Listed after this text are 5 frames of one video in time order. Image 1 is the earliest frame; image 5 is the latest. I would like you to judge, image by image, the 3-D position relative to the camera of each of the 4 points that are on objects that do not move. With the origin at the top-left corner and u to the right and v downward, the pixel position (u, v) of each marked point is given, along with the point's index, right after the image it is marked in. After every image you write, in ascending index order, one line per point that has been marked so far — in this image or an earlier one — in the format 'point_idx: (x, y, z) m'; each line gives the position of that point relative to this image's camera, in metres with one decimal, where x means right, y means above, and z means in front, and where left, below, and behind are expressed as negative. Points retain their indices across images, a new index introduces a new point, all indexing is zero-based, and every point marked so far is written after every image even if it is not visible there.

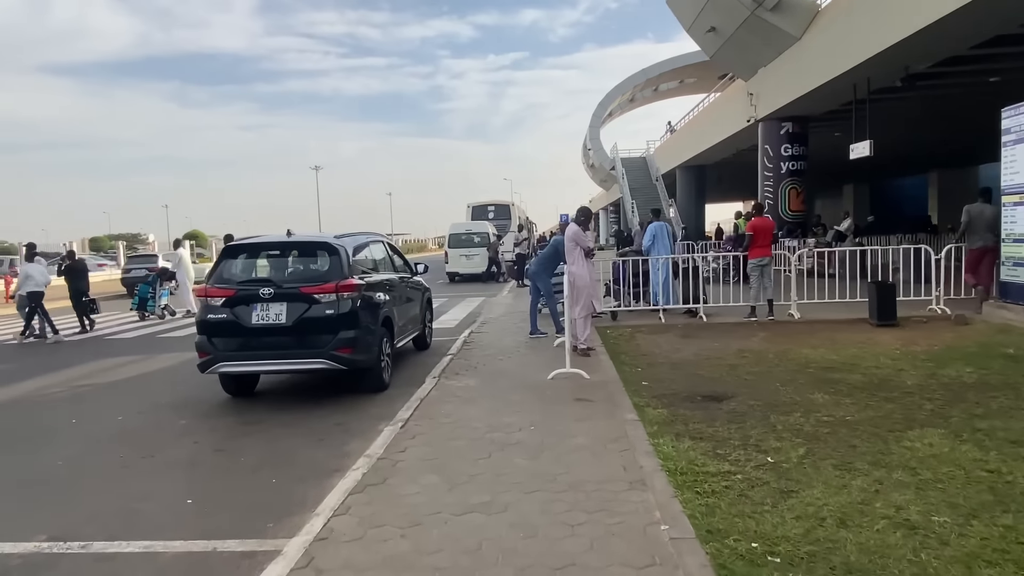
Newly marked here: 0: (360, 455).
0: (-1.3, -1.4, +5.4) m
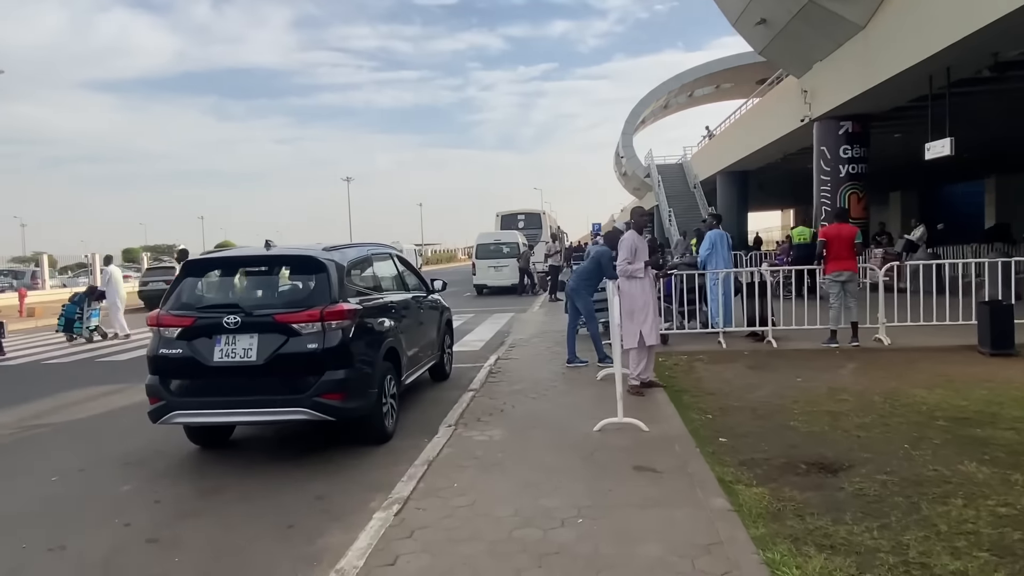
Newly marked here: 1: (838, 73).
0: (-1.0, -1.6, +3.8) m
1: (+9.5, +6.3, +18.8) m
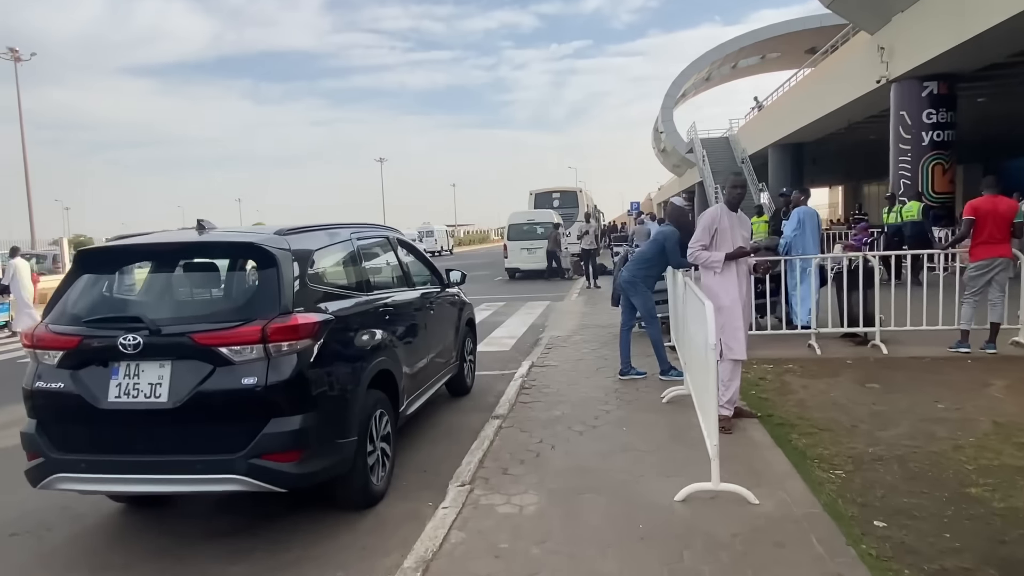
0: (-0.9, -1.7, +2.0) m
1: (+10.4, +6.7, +16.3) m
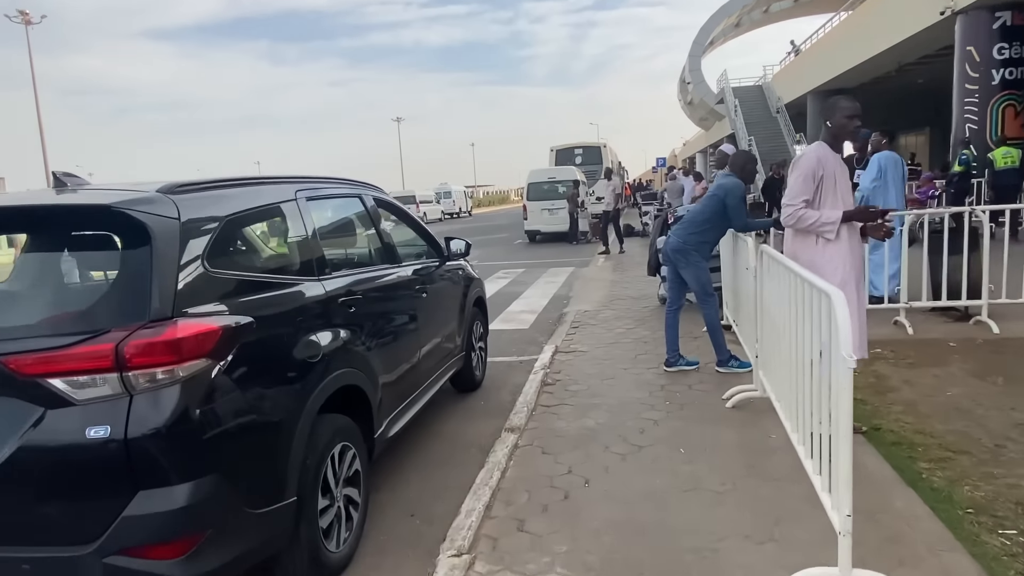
0: (-0.9, -1.7, +0.7) m
1: (+10.7, +7.6, +14.1) m
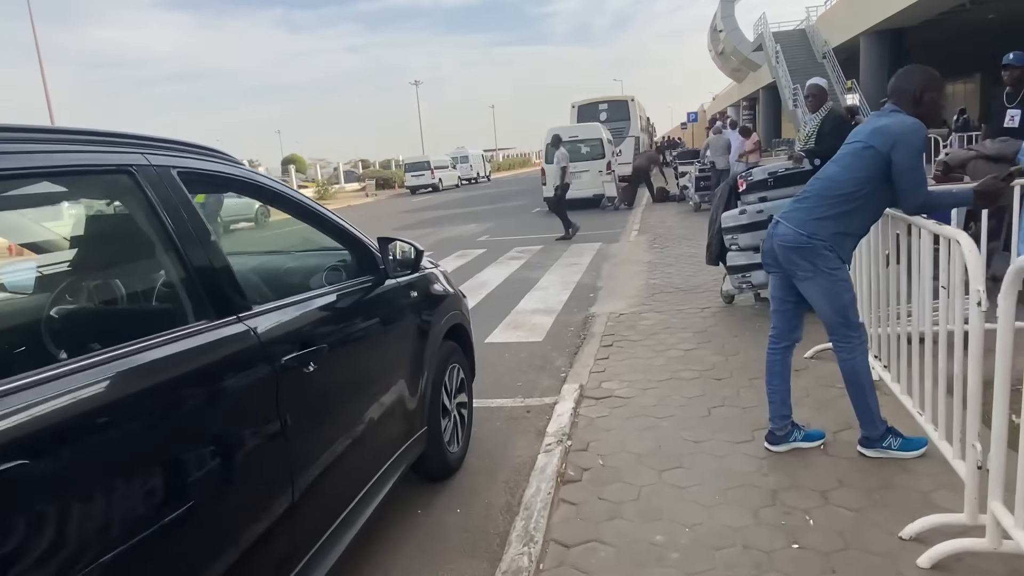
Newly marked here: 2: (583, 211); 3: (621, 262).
0: (-1.0, -2.1, -1.4) m
1: (+10.9, +8.1, +11.0) m
2: (+2.0, +2.2, +18.2) m
3: (+1.6, +0.4, +9.4) m
